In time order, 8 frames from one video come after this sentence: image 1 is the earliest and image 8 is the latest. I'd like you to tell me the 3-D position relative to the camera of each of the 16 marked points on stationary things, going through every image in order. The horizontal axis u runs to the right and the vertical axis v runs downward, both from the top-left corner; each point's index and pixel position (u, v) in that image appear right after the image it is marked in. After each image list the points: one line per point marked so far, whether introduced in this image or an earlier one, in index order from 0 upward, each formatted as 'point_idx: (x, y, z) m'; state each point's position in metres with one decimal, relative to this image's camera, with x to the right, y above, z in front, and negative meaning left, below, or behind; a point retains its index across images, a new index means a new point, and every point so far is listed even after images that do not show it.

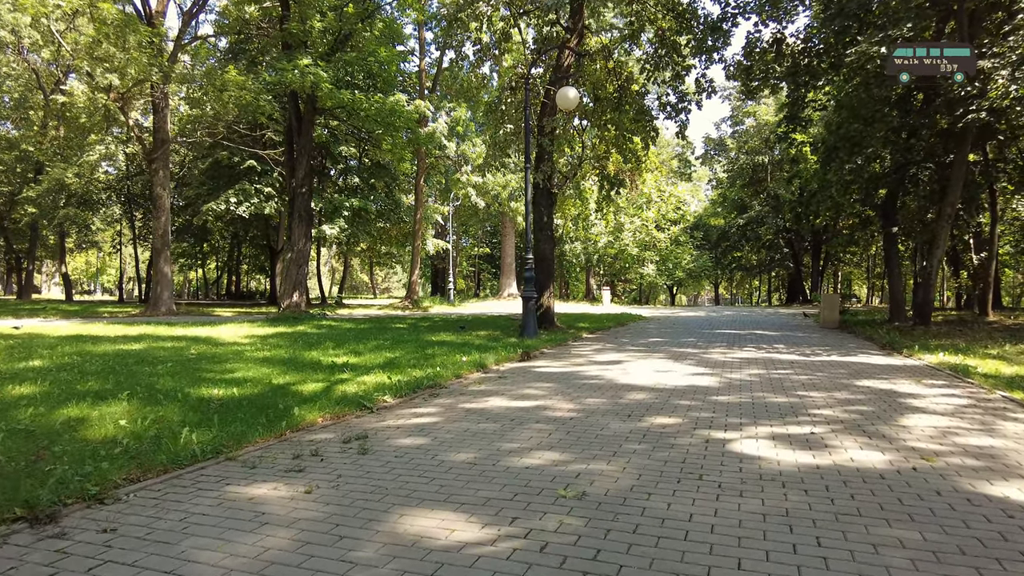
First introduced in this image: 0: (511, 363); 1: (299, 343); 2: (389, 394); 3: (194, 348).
0: (0.0, -1.1, +9.8) m
1: (-4.0, -1.0, +12.3) m
2: (-1.3, -1.1, +6.8) m
3: (-5.6, -1.0, +11.4) m
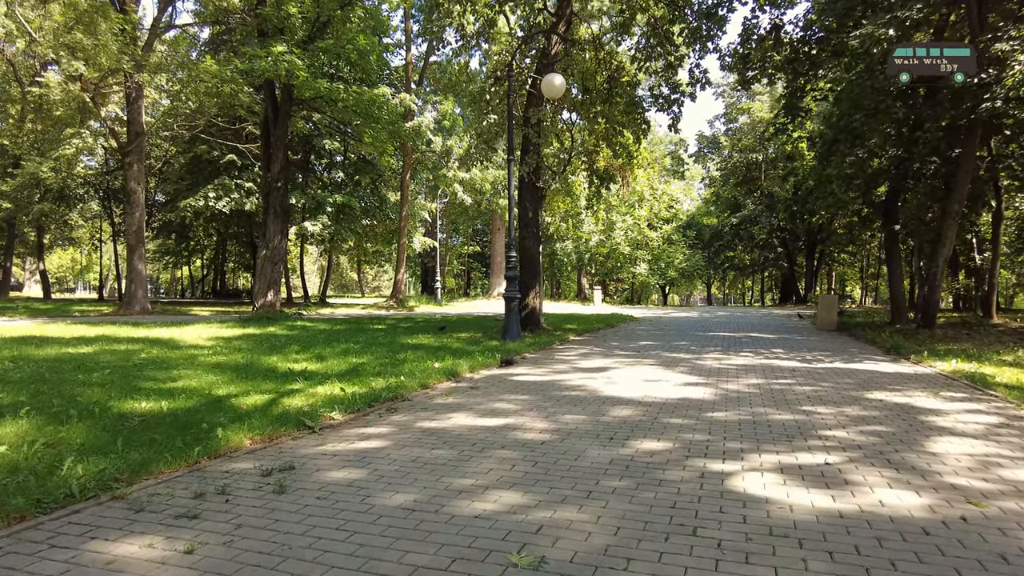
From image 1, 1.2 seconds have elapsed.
0: (-0.3, -1.1, +9.0) m
1: (-4.3, -1.0, +11.5) m
2: (-1.6, -1.1, +6.0) m
3: (-5.9, -1.0, +10.5) m
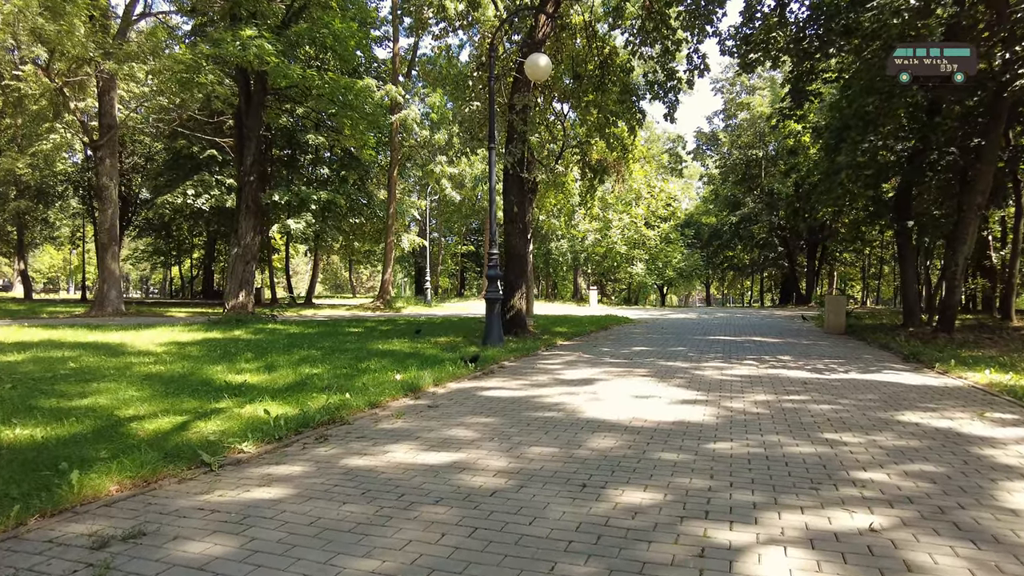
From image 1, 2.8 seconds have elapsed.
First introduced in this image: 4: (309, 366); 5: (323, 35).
0: (-0.7, -1.1, +7.8) m
1: (-4.7, -1.0, +10.3) m
2: (-1.9, -1.1, +4.8) m
3: (-6.2, -1.0, +9.4) m
4: (-2.8, -1.1, +9.0) m
5: (-5.0, +6.7, +17.4) m
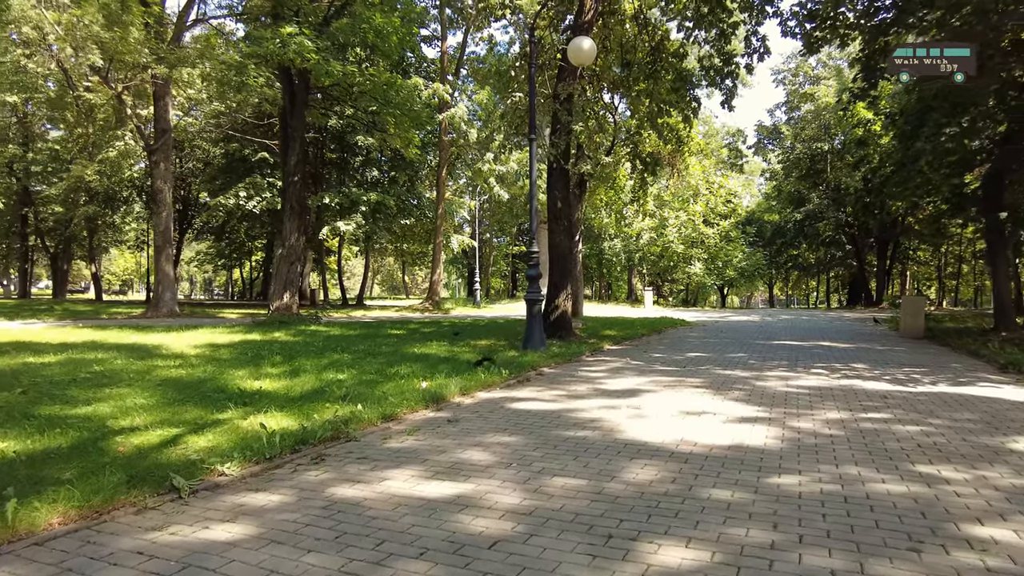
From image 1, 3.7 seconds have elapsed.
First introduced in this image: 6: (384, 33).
0: (-0.3, -1.1, +7.2) m
1: (-4.1, -1.0, +10.0) m
2: (-1.8, -1.1, +4.3) m
3: (-5.7, -1.0, +9.2) m
4: (-2.3, -1.1, +8.5) m
5: (-3.8, +6.7, +17.0) m
6: (-3.3, +6.7, +17.3) m
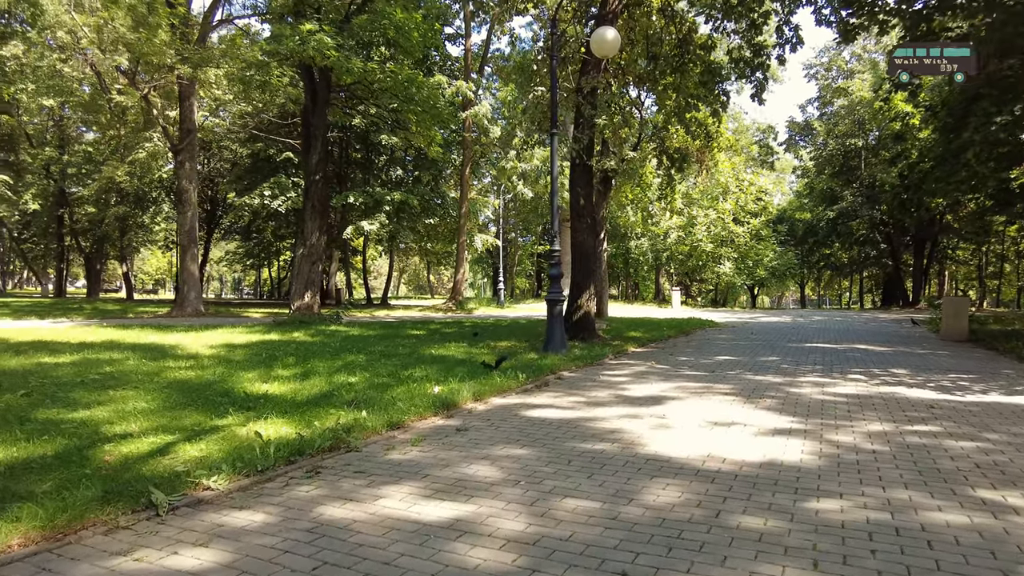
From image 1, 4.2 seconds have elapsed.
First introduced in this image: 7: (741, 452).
0: (-0.1, -1.1, +6.8) m
1: (-3.8, -1.0, +9.8) m
2: (-1.7, -1.1, +4.0) m
3: (-5.5, -1.0, +9.0) m
4: (-2.1, -1.1, +8.2) m
5: (-3.2, +6.7, +16.8) m
6: (-2.8, +6.7, +17.0) m
7: (+1.5, -1.1, +4.4) m
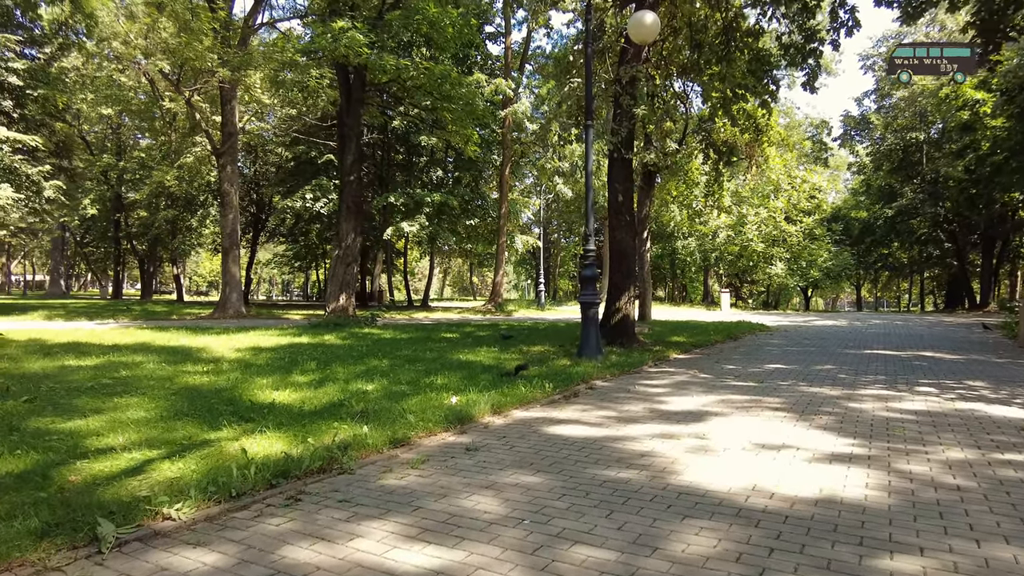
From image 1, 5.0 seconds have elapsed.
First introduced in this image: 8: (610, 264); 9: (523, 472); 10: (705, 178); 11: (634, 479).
0: (+0.1, -1.2, +6.2) m
1: (-3.3, -1.1, +9.4) m
2: (-1.7, -1.1, +3.5) m
3: (-5.1, -1.1, +8.8) m
4: (-1.7, -1.1, +7.7) m
5: (-2.3, +6.6, +16.4) m
6: (-1.8, +6.6, +16.6) m
7: (+1.6, -1.1, +3.7) m
8: (+1.9, +0.5, +12.8) m
9: (+0.1, -1.1, +4.1) m
10: (+5.3, +3.0, +18.3) m
11: (+0.7, -1.1, +3.9) m
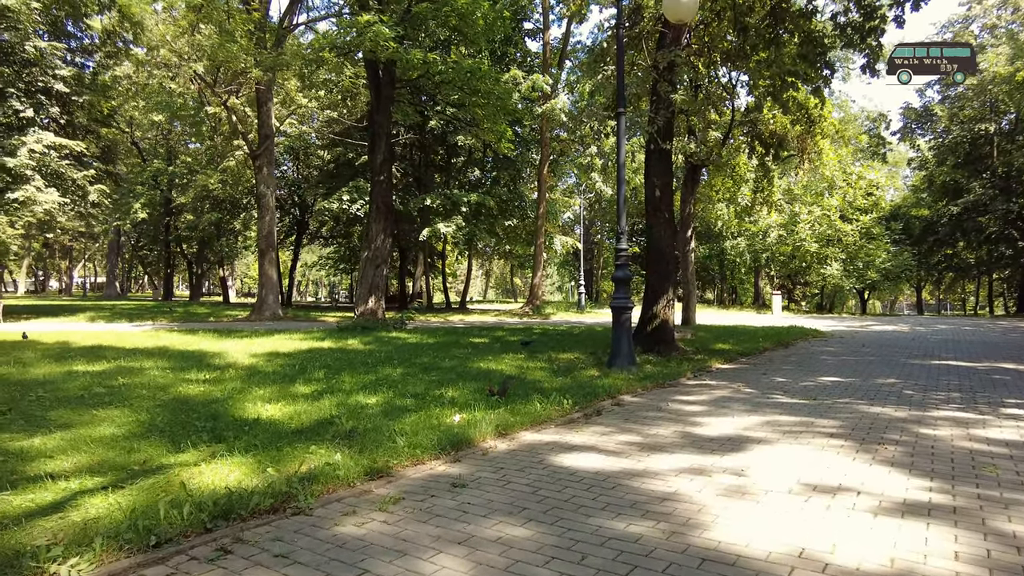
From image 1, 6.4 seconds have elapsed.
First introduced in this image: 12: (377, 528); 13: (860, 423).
0: (+0.2, -1.2, +5.4) m
1: (-3.0, -1.1, +8.9) m
2: (-1.8, -1.2, +2.9) m
3: (-4.8, -1.1, +8.4) m
4: (-1.5, -1.1, +7.1) m
5: (-1.5, +6.6, +15.8) m
6: (-1.0, +6.6, +16.0) m
7: (+1.5, -1.1, +2.9) m
8: (+2.4, +0.4, +11.9) m
9: (0.0, -1.2, +3.3) m
10: (+6.2, +3.0, +17.2) m
11: (+0.6, -1.1, +3.1) m
12: (-0.7, -1.2, +3.3) m
13: (+3.0, -1.1, +5.6) m
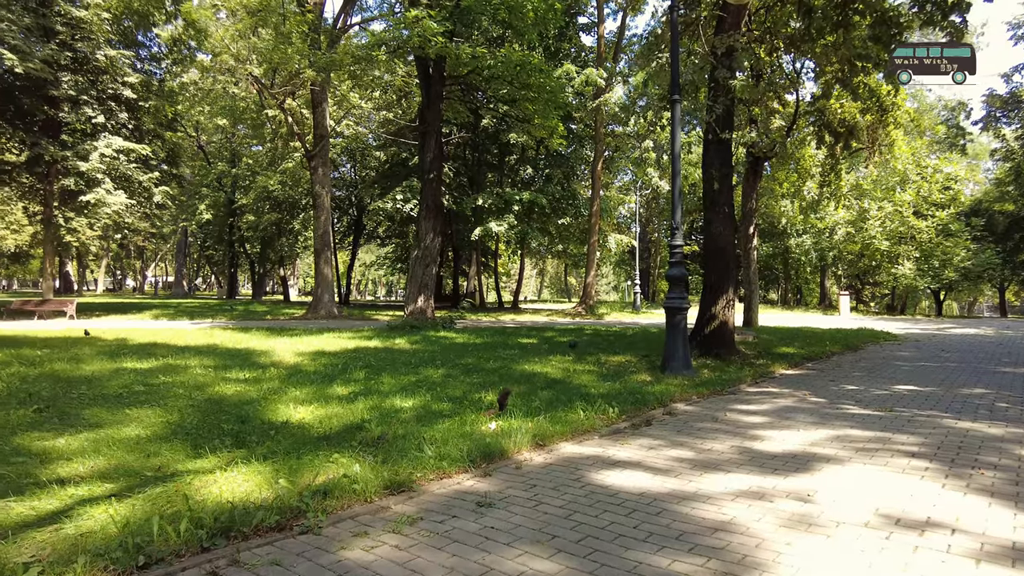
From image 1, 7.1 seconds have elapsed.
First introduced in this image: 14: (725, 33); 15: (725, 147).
0: (+0.5, -1.2, +5.0) m
1: (-2.4, -1.1, +8.7) m
2: (-1.7, -1.1, +2.6) m
3: (-4.2, -1.1, +8.4) m
4: (-1.1, -1.1, +6.8) m
5: (-0.3, +6.6, +15.5) m
6: (+0.2, +6.6, +15.6) m
7: (+1.6, -1.1, +2.3) m
8: (+3.3, +0.5, +11.3) m
9: (+0.1, -1.1, +2.9) m
10: (+7.5, +3.0, +16.2) m
11: (+0.7, -1.1, +2.6) m
12: (-0.5, -1.2, +2.9) m
13: (+3.3, -1.1, +5.0) m
14: (+3.5, +4.2, +10.9) m
15: (+3.6, +2.3, +11.1) m
